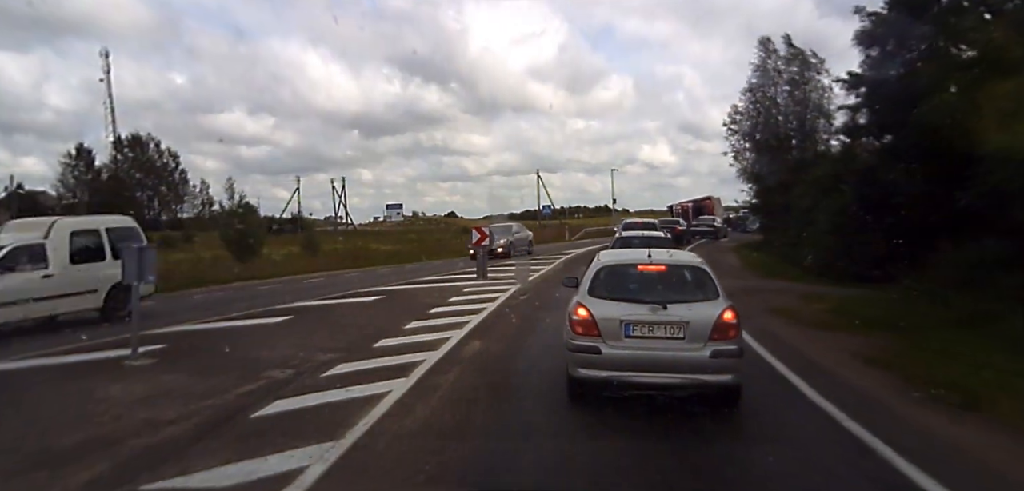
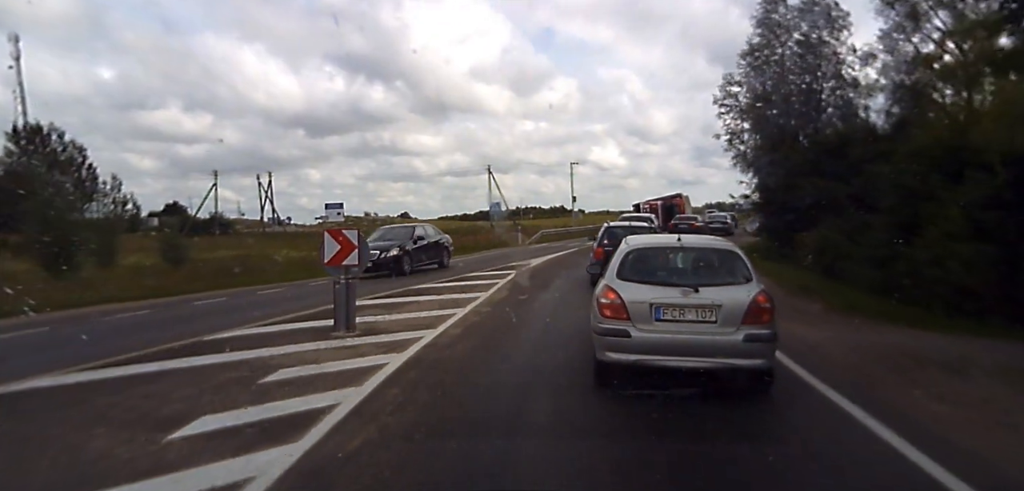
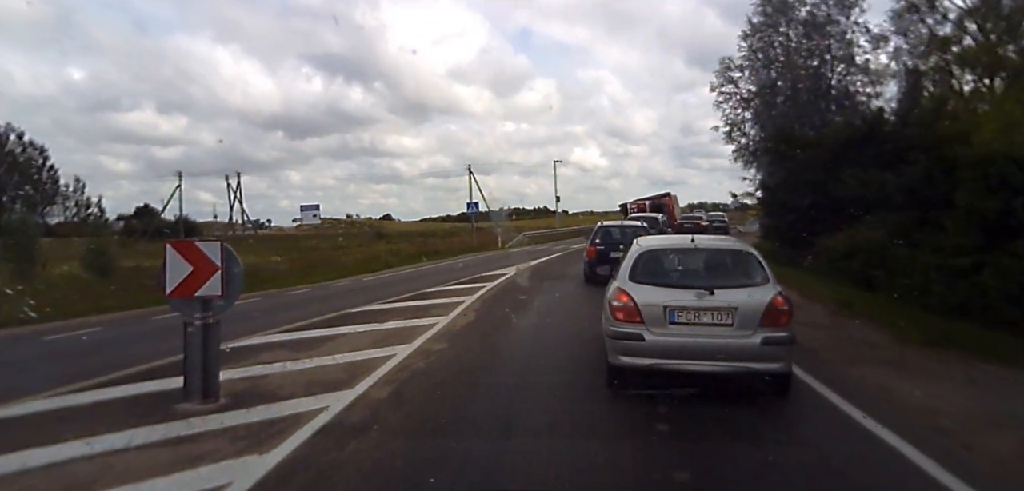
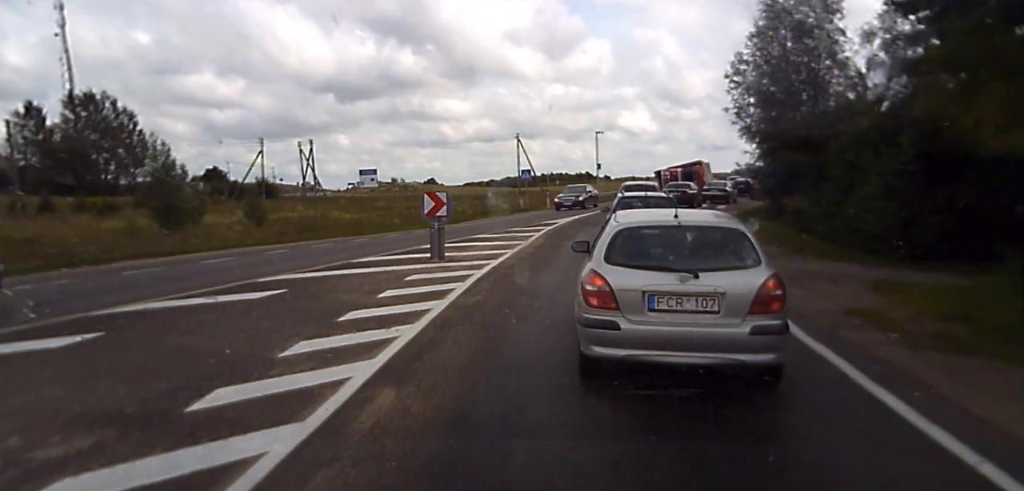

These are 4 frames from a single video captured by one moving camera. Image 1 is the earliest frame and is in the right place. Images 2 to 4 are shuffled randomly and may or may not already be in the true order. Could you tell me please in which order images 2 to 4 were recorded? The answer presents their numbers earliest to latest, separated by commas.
4, 2, 3
